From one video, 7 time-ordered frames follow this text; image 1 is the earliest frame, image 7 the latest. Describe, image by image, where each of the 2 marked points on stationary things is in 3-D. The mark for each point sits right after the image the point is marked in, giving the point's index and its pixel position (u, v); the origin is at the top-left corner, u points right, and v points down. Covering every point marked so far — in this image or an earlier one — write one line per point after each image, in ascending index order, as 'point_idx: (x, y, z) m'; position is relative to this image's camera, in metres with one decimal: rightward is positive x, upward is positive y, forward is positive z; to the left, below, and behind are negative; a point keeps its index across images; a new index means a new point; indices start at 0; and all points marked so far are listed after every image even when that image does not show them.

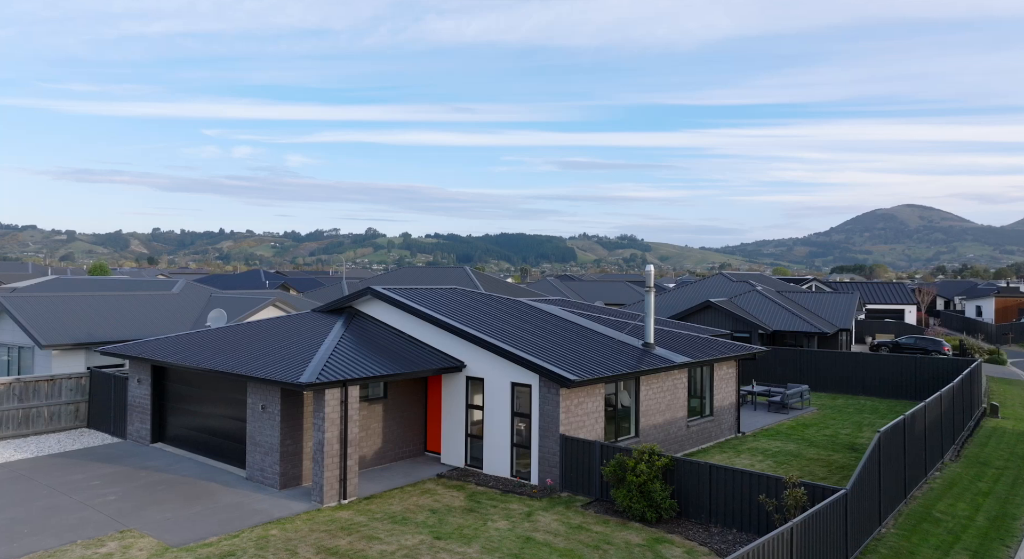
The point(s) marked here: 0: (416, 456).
0: (-2.0, -3.7, +17.8) m
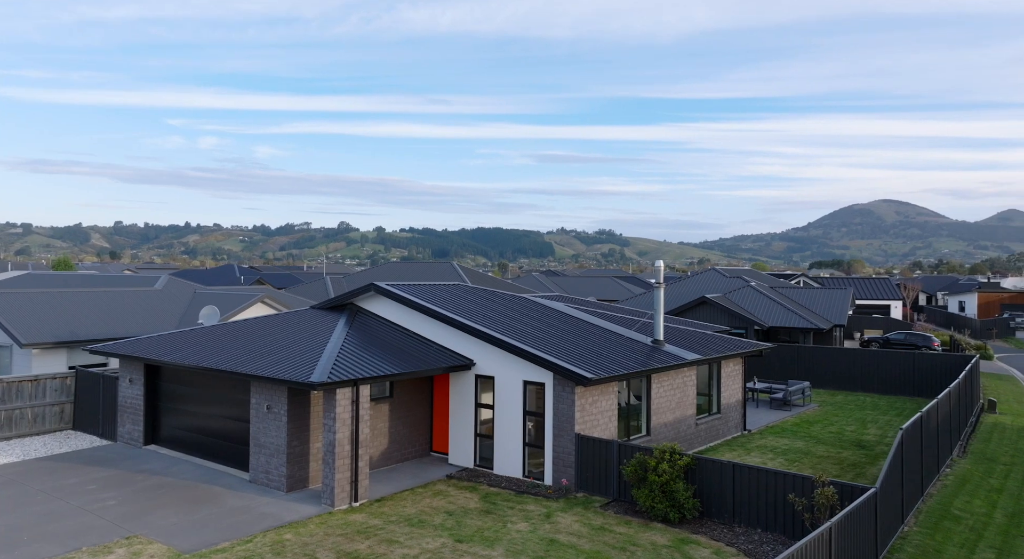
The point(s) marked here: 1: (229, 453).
0: (-1.9, -3.7, +17.6) m
1: (-6.4, -3.9, +18.9) m
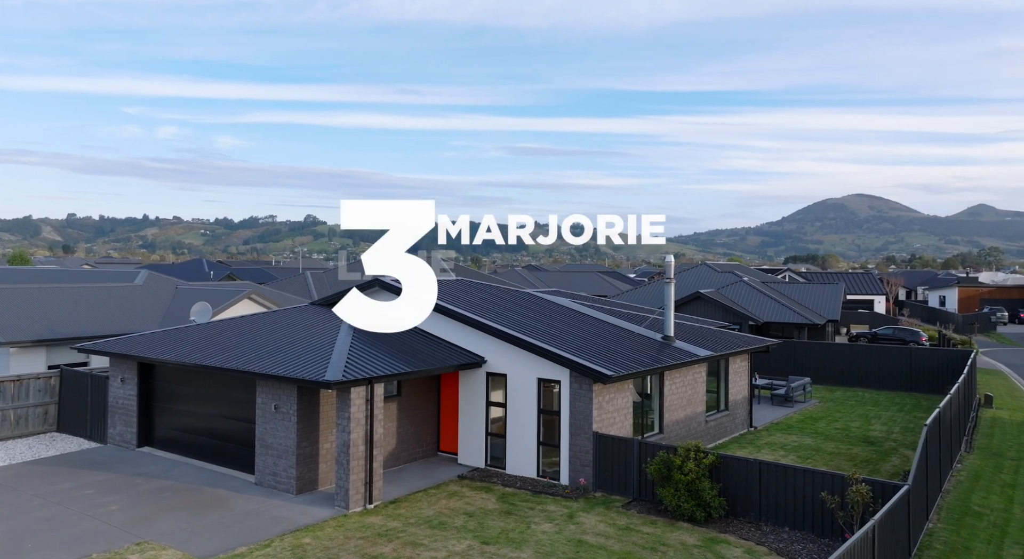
0: (-1.7, -3.7, +17.4) m
1: (-6.3, -3.9, +18.6) m
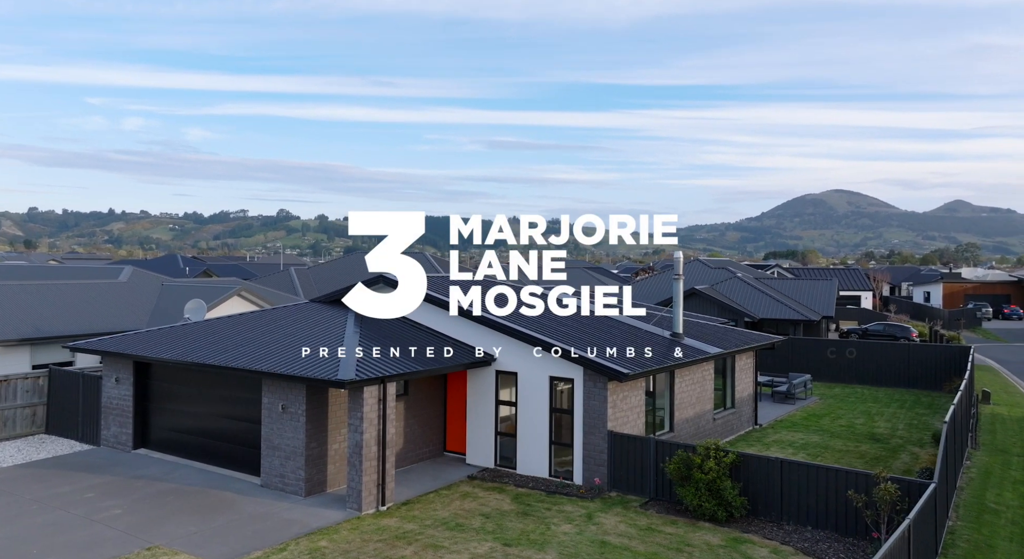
0: (-1.6, -3.6, +17.3) m
1: (-6.1, -3.8, +18.4) m
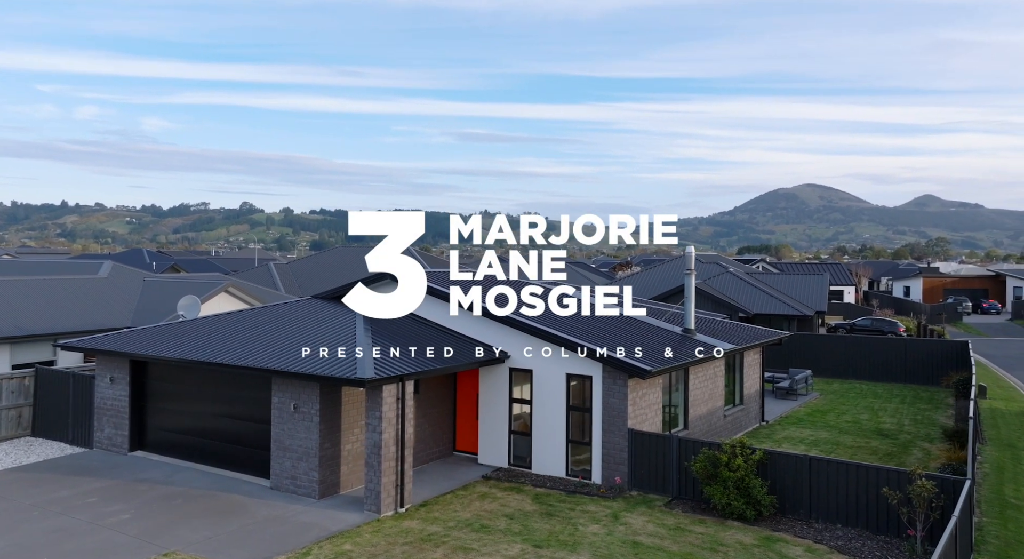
0: (-1.3, -3.6, +17.2) m
1: (-6.0, -3.8, +18.0) m
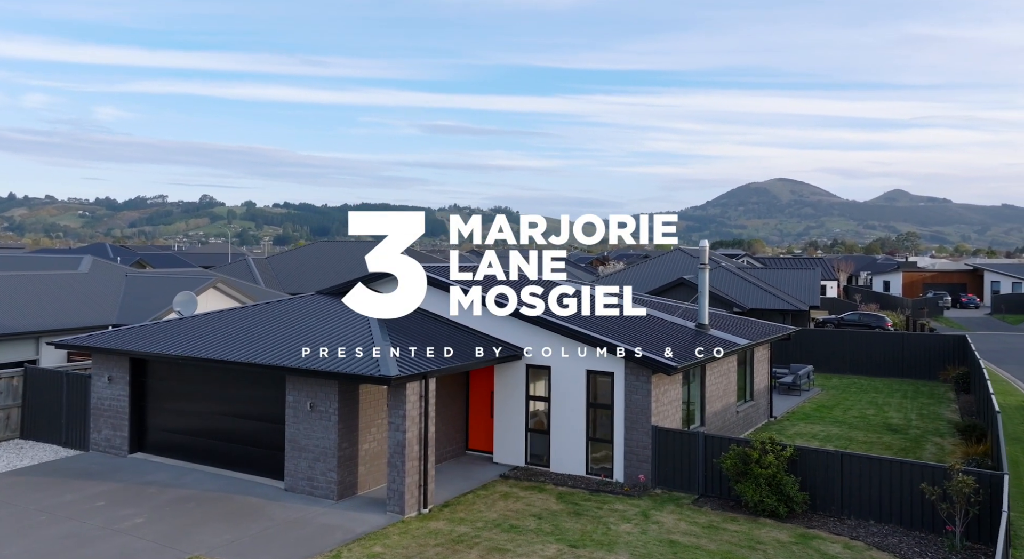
0: (-1.1, -3.5, +17.0) m
1: (-5.7, -3.7, +17.7) m
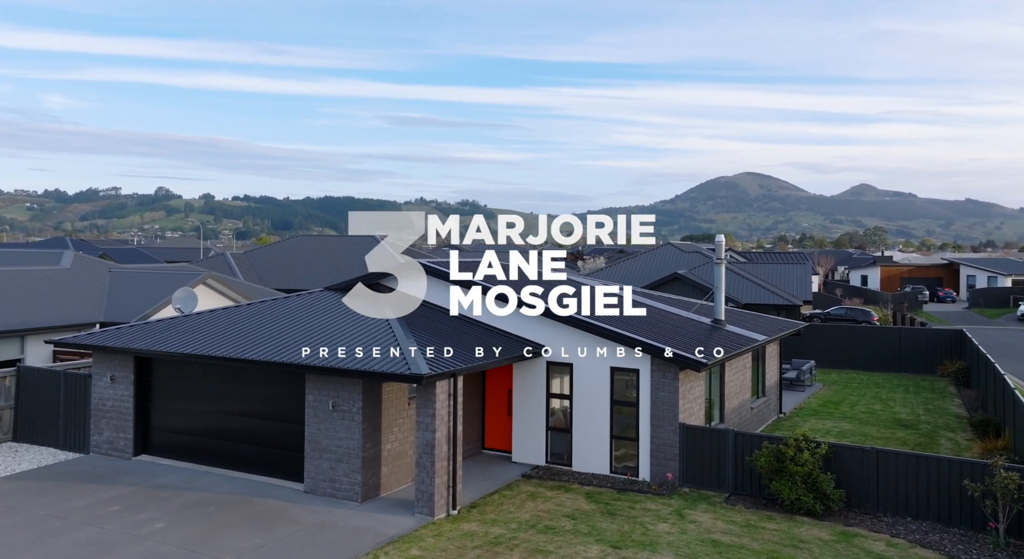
0: (-0.7, -3.5, +16.9) m
1: (-5.4, -3.7, +17.4) m
